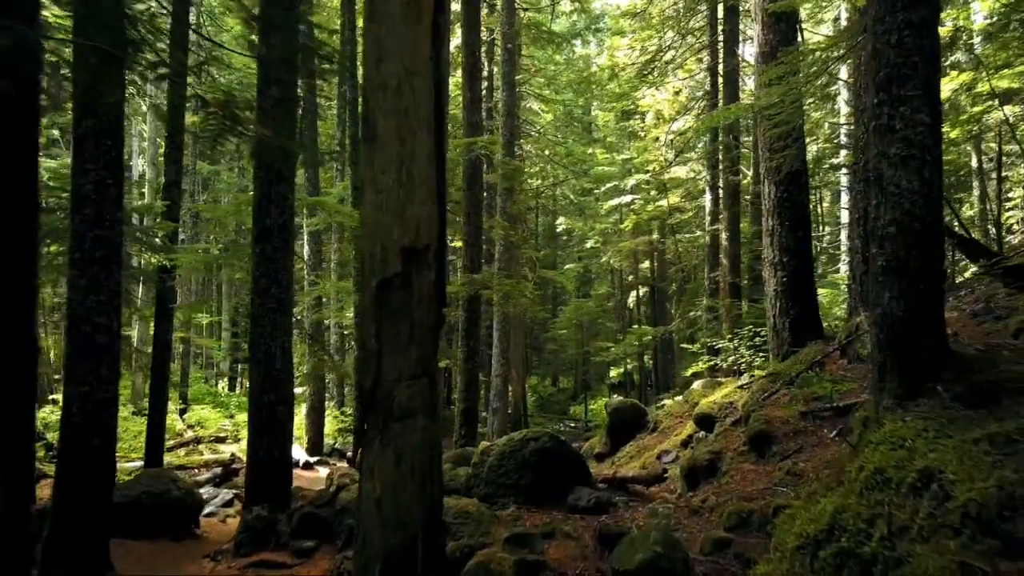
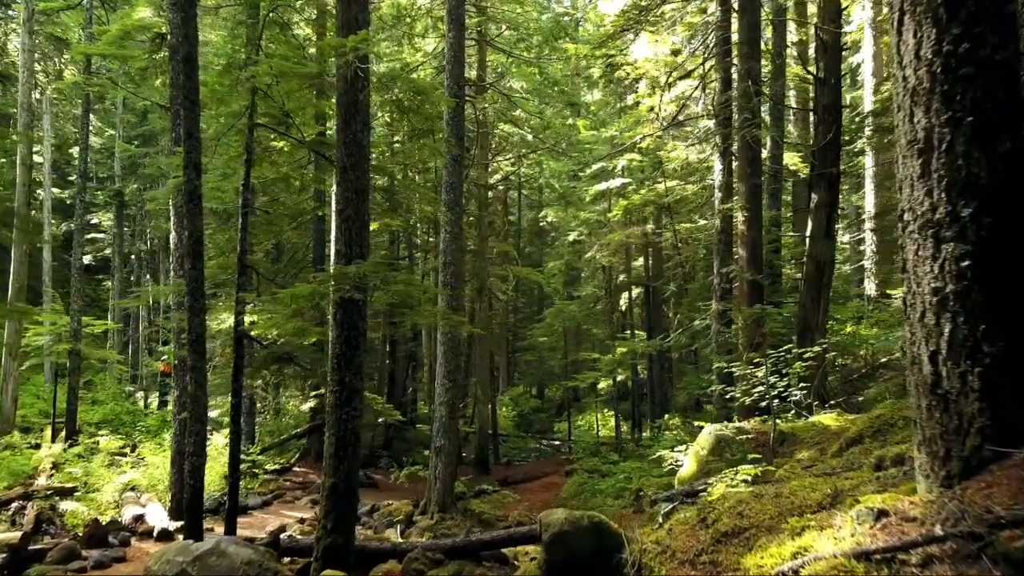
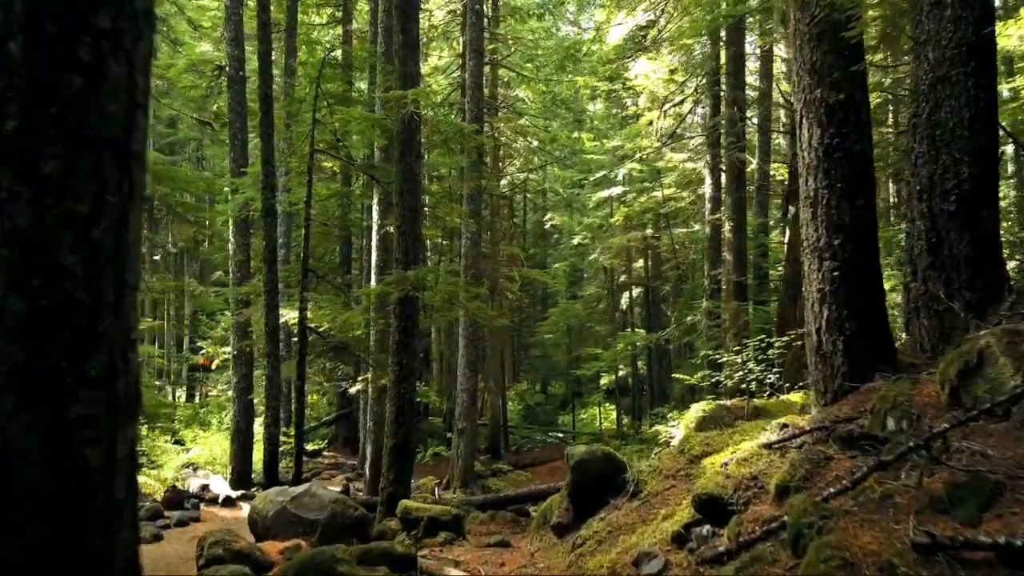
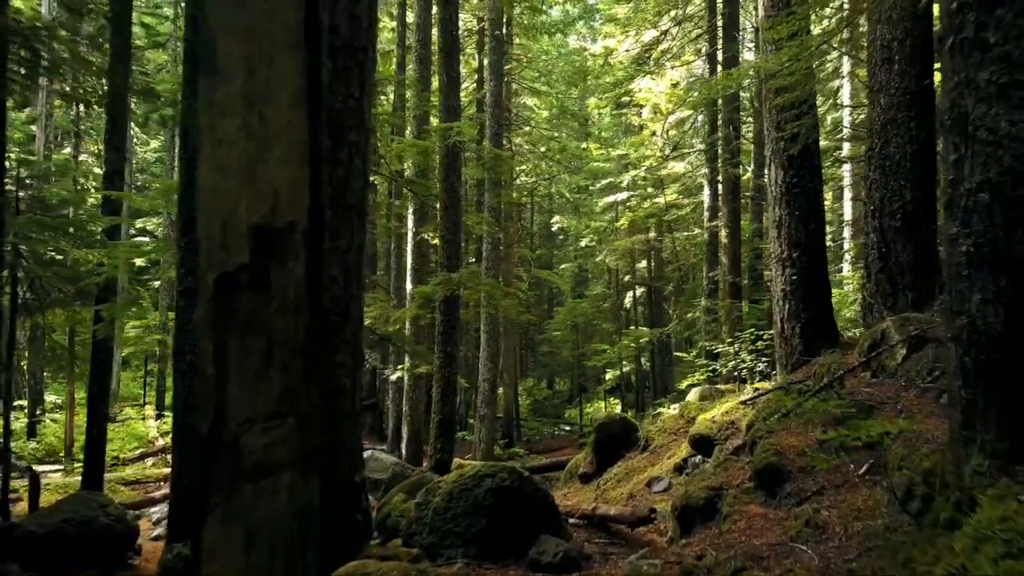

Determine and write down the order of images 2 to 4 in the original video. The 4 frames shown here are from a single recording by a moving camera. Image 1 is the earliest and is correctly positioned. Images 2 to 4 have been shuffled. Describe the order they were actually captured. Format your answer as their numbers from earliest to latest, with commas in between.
4, 3, 2
